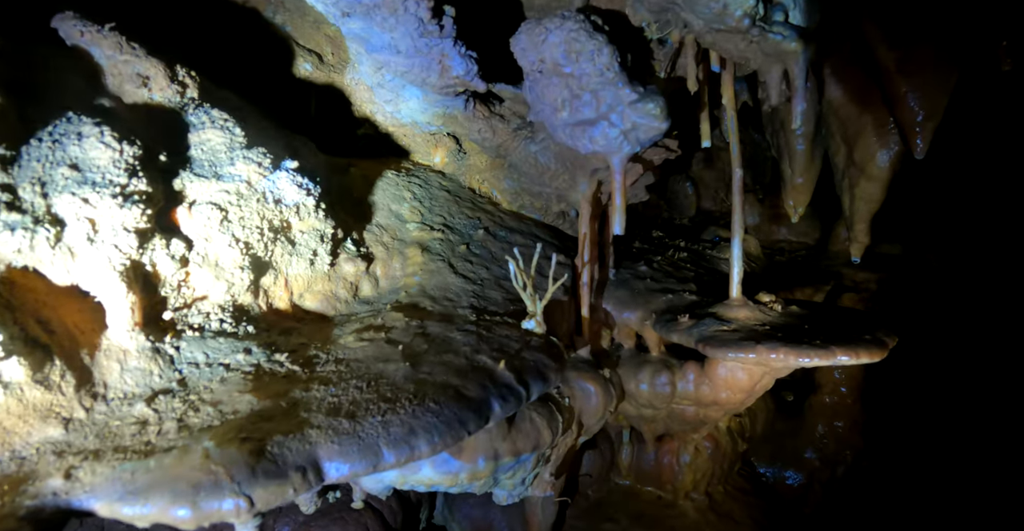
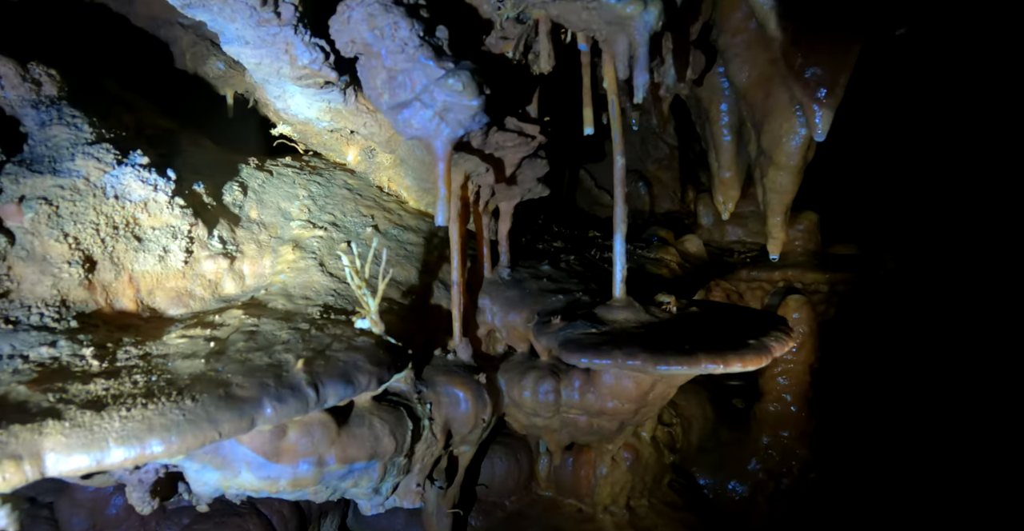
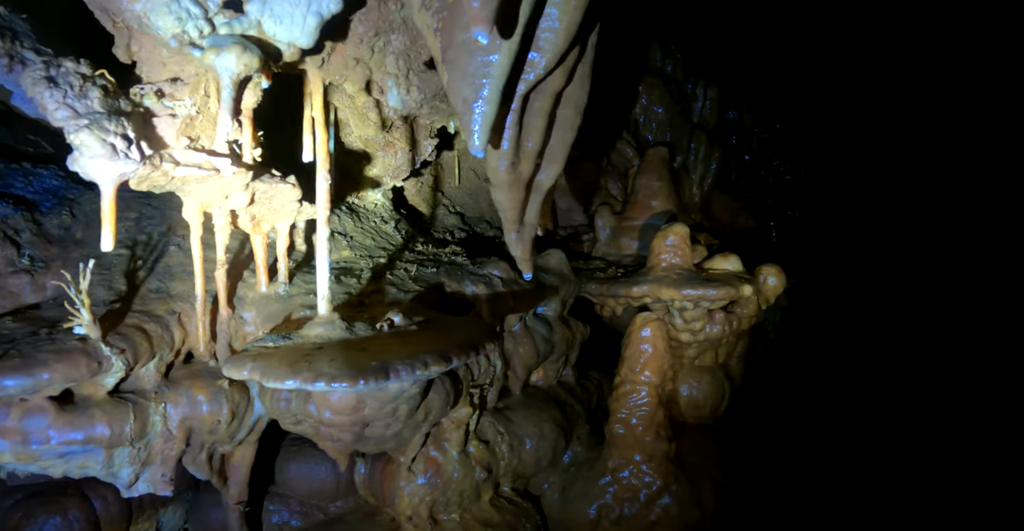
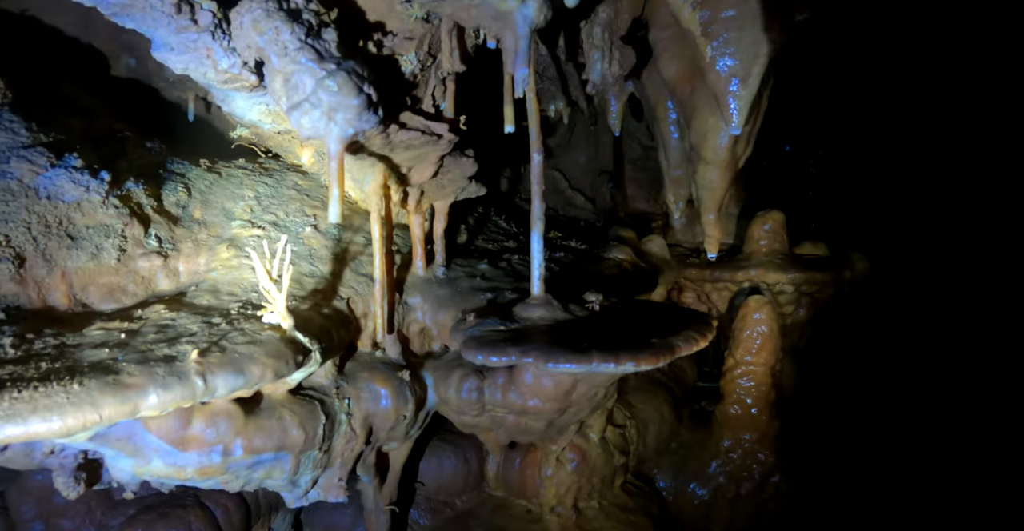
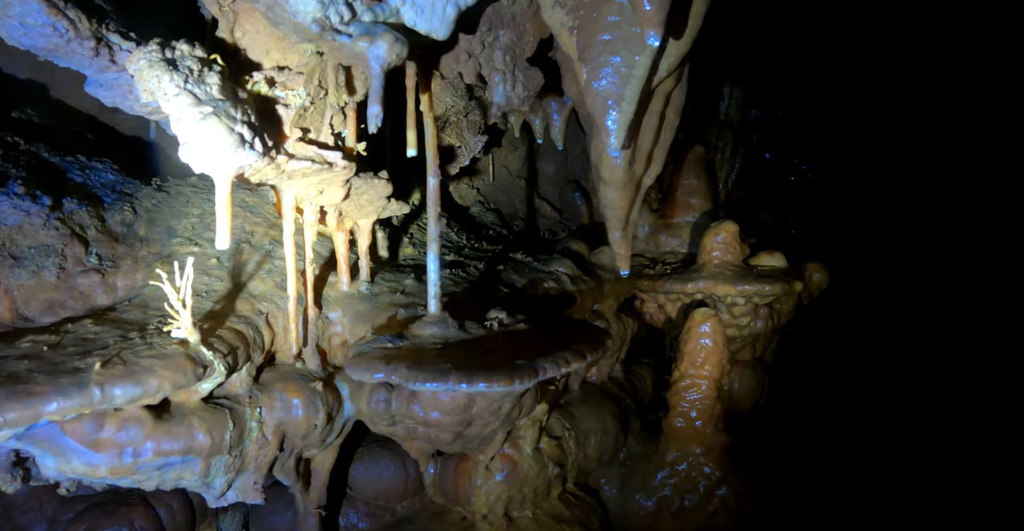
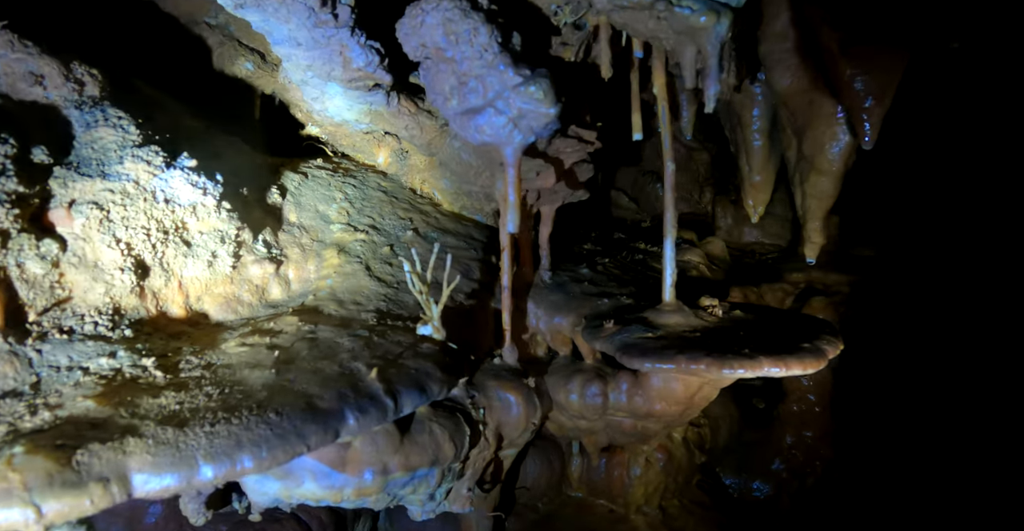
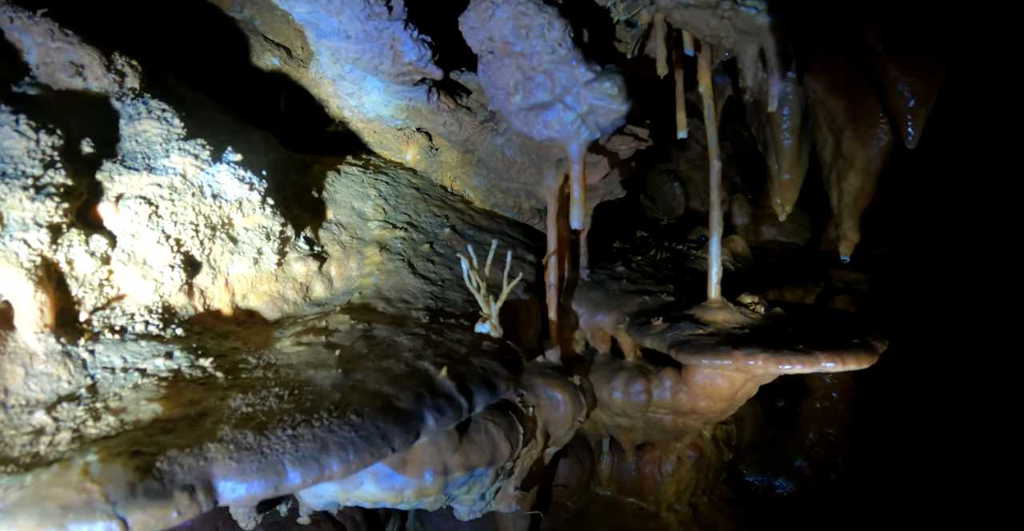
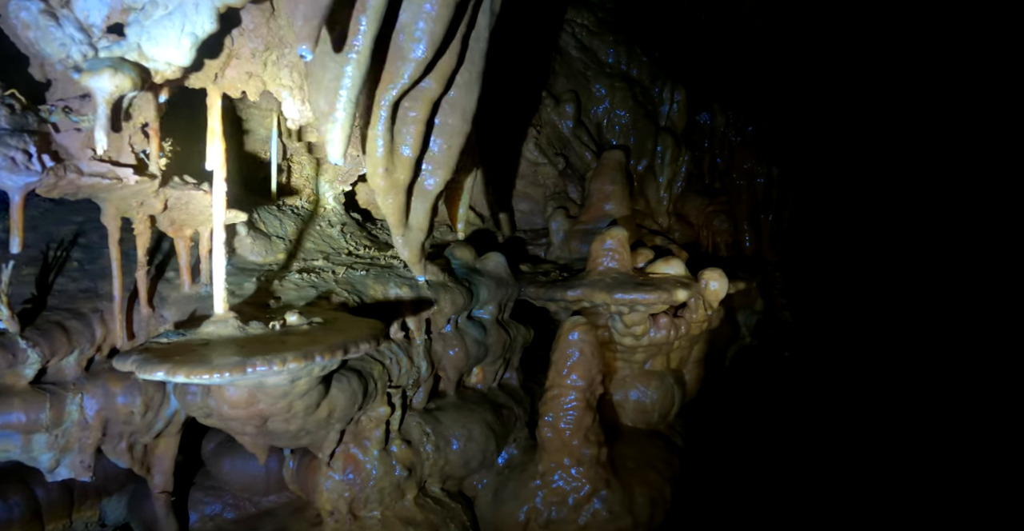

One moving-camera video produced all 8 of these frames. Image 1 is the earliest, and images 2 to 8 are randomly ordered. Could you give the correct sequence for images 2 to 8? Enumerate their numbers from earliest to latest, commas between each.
7, 6, 2, 4, 5, 3, 8
